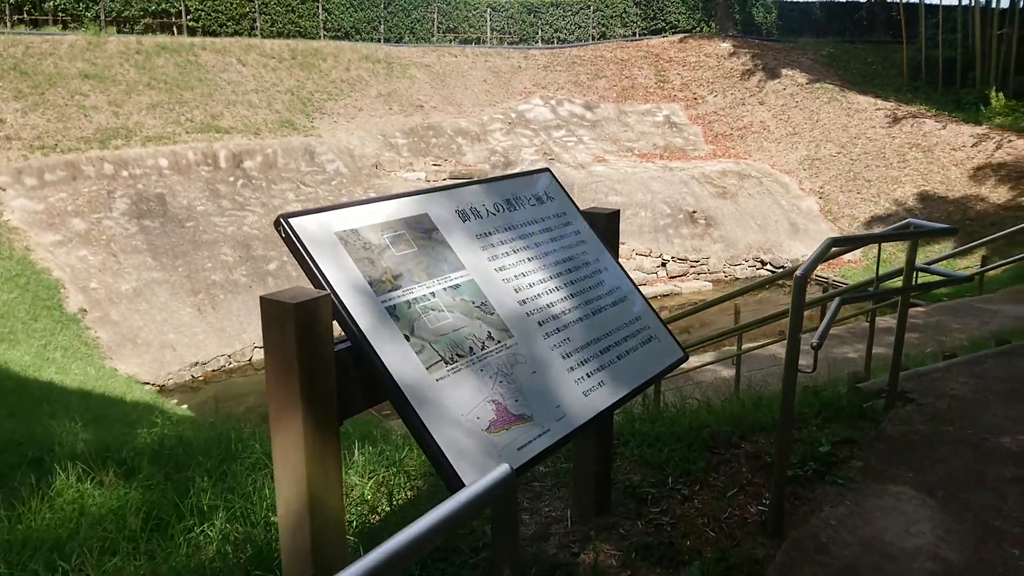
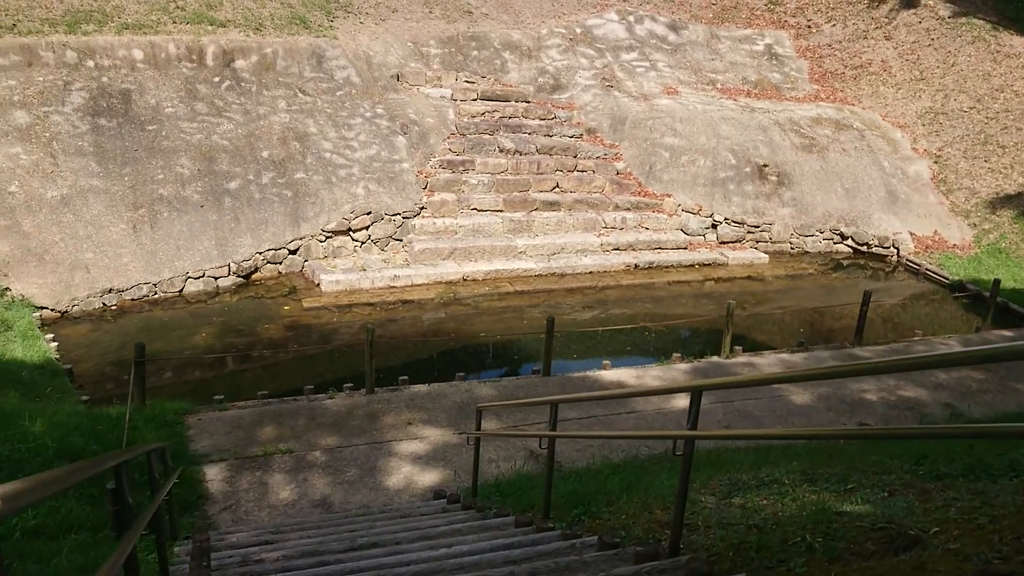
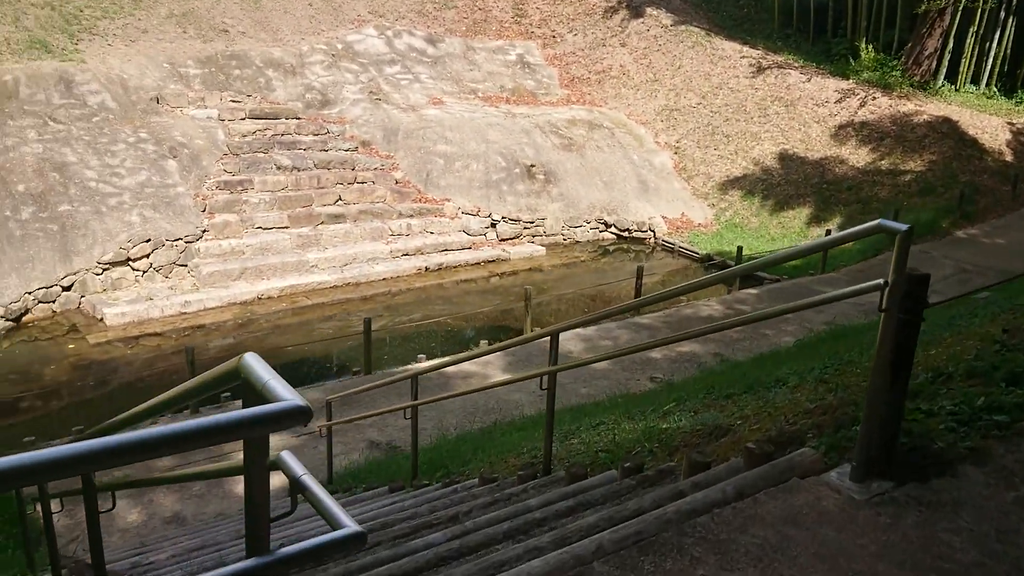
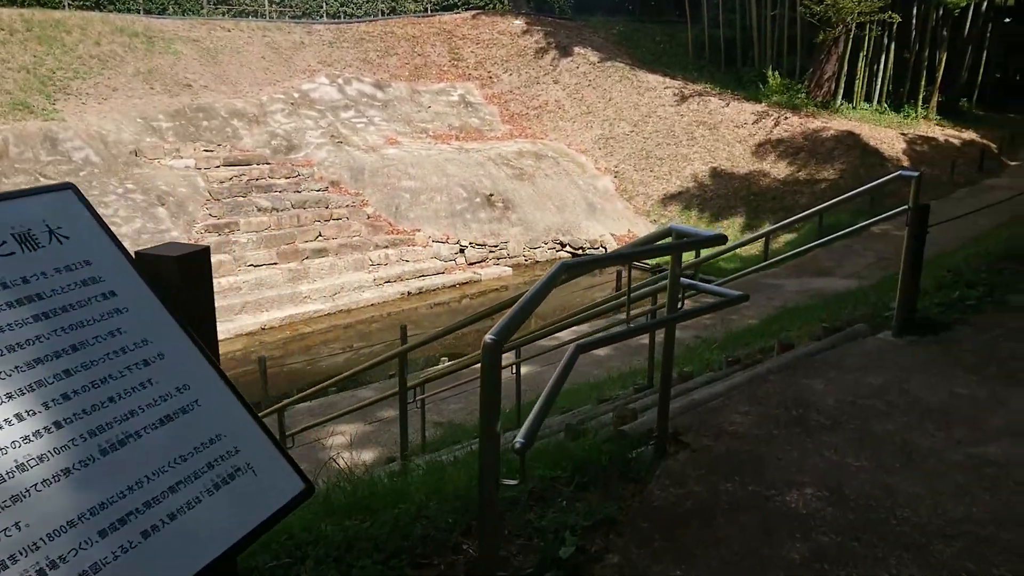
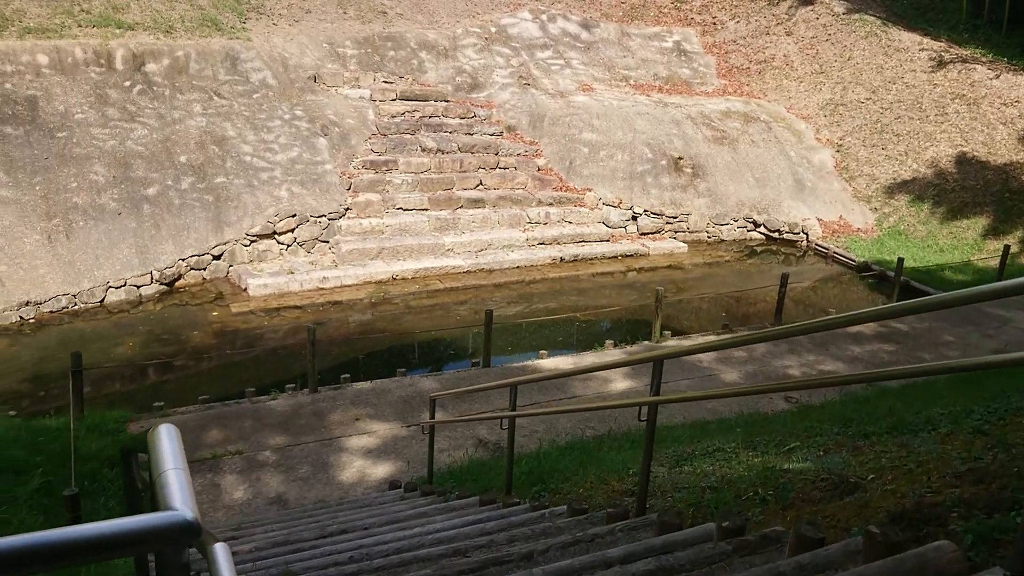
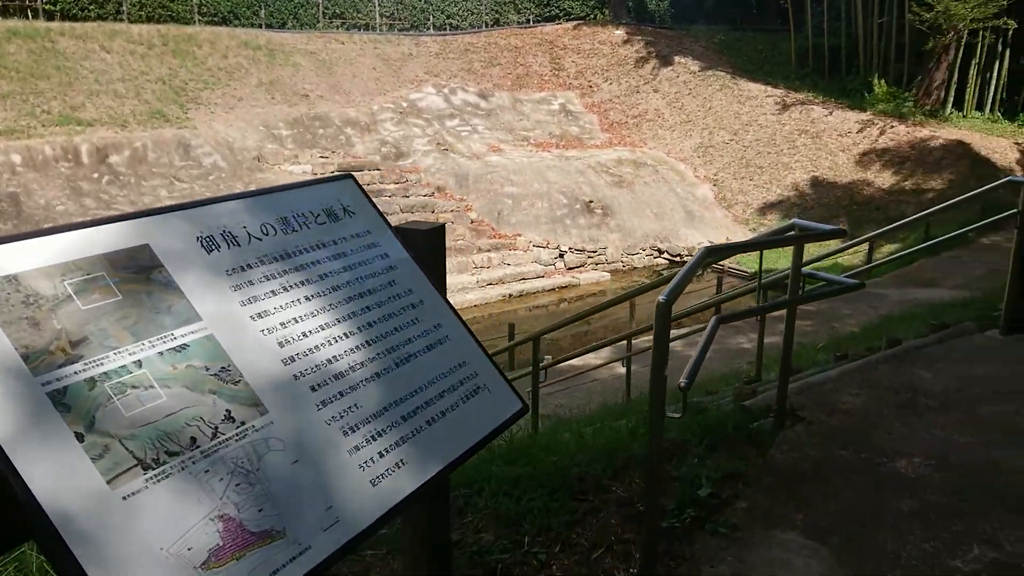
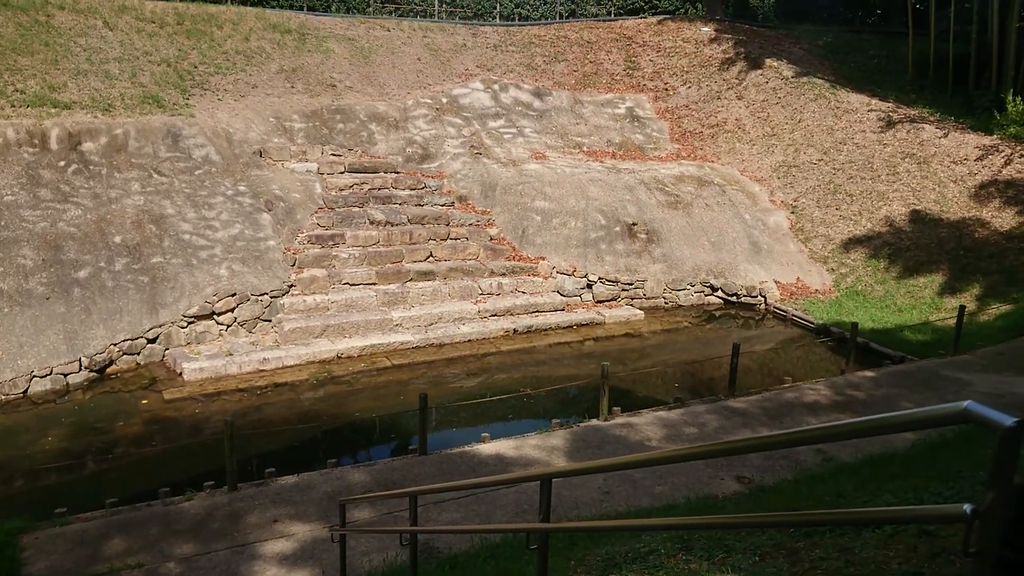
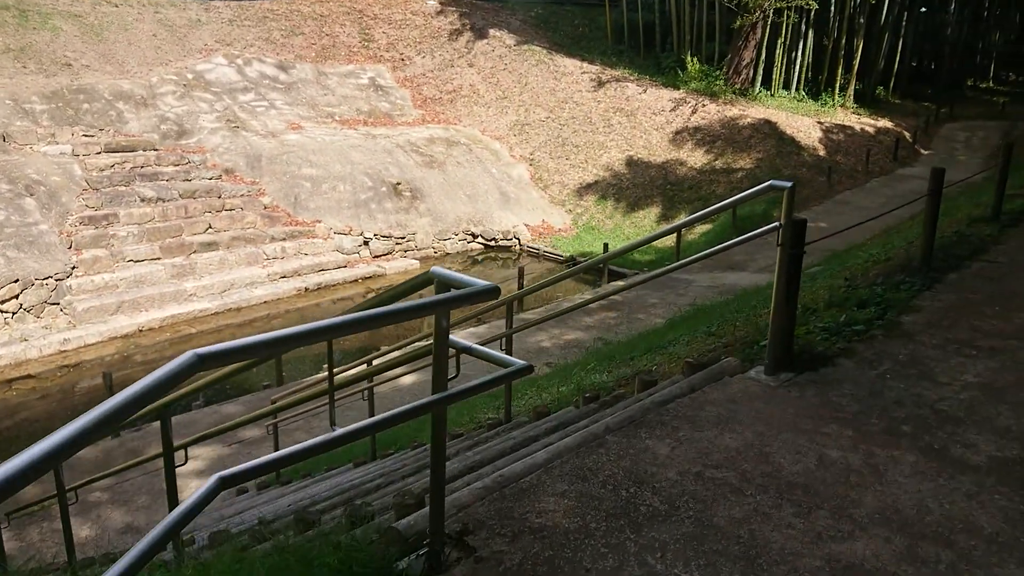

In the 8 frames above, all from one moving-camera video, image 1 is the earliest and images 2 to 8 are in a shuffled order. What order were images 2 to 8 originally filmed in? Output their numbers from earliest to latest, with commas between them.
6, 4, 8, 3, 5, 2, 7
